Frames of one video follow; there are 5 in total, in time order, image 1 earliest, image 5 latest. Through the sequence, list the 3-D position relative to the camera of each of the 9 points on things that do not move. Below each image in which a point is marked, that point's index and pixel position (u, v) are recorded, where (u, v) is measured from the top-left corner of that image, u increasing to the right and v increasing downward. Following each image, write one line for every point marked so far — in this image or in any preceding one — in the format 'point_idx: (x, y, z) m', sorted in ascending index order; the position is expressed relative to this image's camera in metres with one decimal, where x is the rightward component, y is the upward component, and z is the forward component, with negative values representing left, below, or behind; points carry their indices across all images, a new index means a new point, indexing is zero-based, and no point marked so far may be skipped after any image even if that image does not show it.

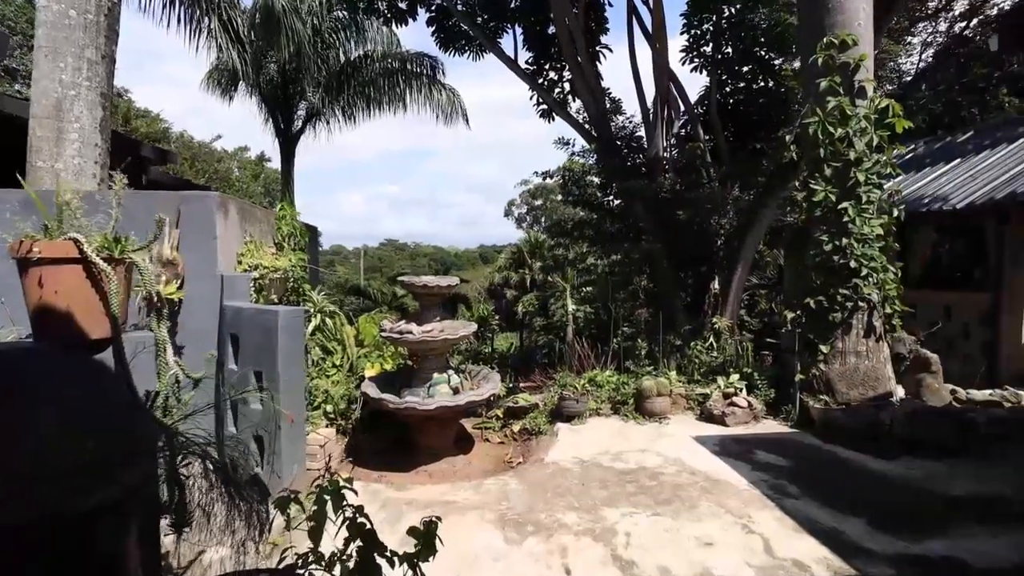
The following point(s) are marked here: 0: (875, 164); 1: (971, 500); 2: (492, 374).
0: (+4.3, +1.5, +5.9) m
1: (+3.7, -1.7, +4.1) m
2: (-0.3, -1.1, +6.3) m
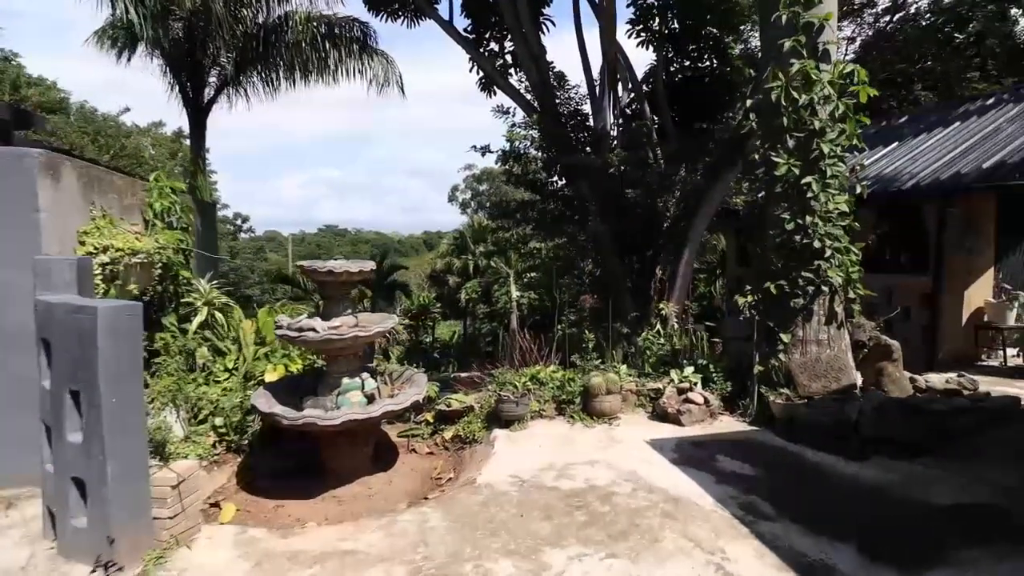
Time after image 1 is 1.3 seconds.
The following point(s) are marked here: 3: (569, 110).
0: (+3.6, +1.7, +5.4) m
1: (+3.2, -1.6, +3.6) m
2: (-1.0, -0.9, +5.3) m
3: (+1.2, +3.7, +10.4) m
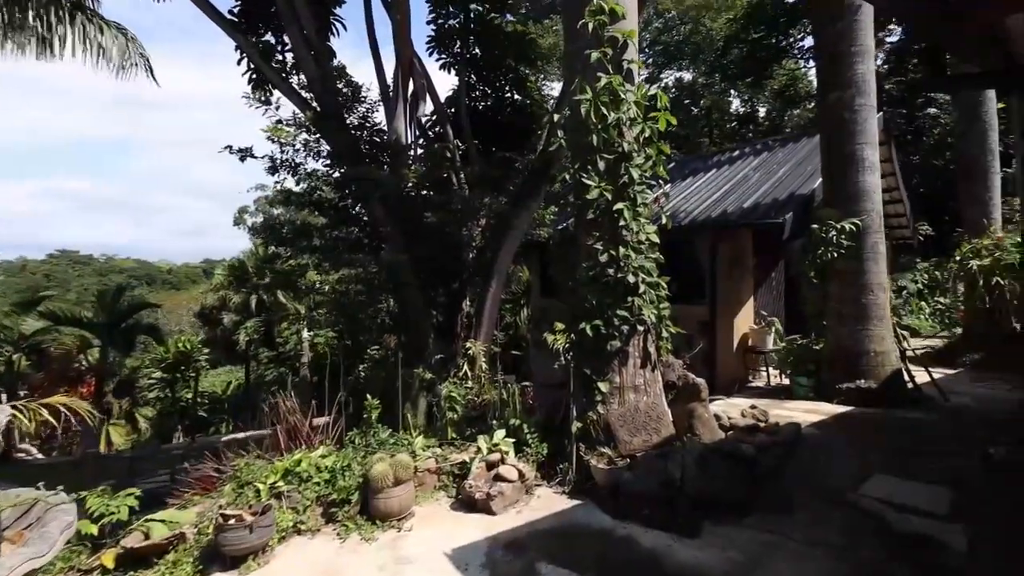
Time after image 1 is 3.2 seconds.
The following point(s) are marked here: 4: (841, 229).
0: (+1.3, +1.3, +4.9) m
1: (+1.8, -1.9, +3.0) m
2: (-2.8, -1.4, +3.1) m
3: (-2.7, +3.0, +8.9) m
4: (+5.1, +0.9, +7.7) m
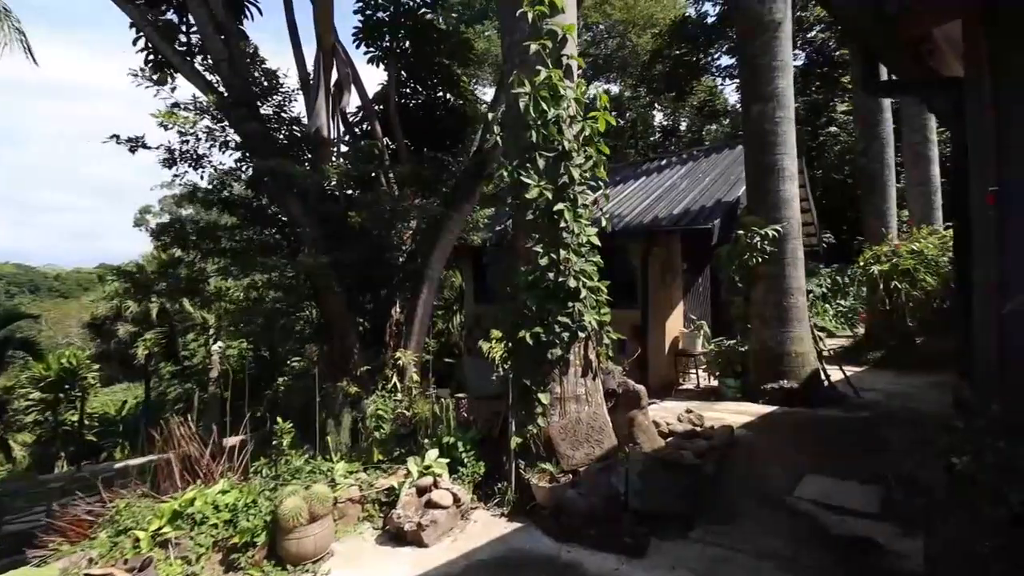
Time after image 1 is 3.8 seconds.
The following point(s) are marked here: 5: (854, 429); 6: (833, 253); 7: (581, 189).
0: (+0.7, +1.2, +4.7) m
1: (+1.4, -1.9, +2.8) m
2: (-3.1, -1.4, +2.3) m
3: (-3.9, +2.9, +8.1) m
4: (+4.1, +0.8, +8.0) m
5: (+3.9, -1.6, +5.6) m
6: (+10.5, +1.1, +16.2) m
7: (+0.7, +0.9, +4.7) m
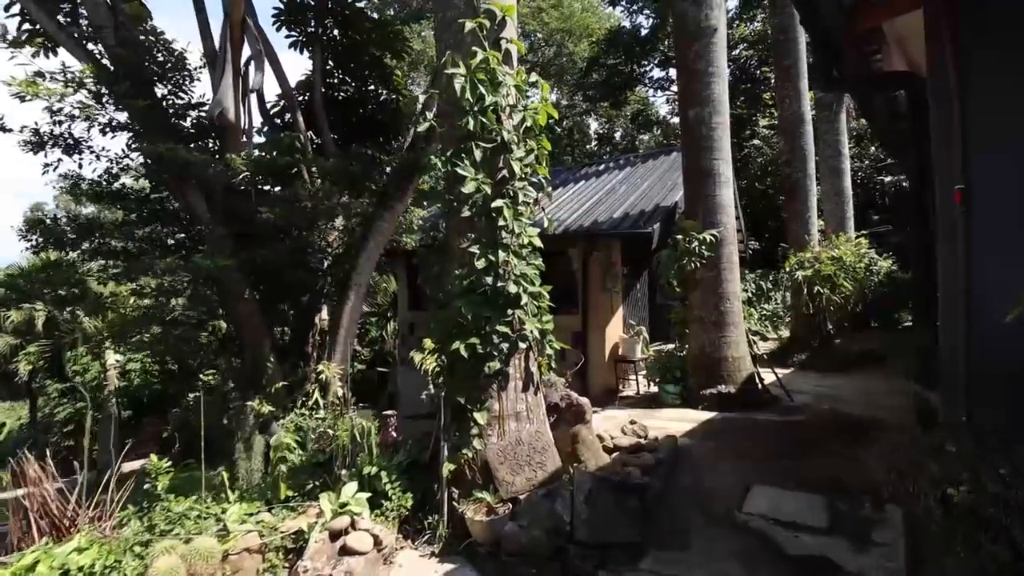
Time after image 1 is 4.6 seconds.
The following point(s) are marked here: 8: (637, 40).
0: (+0.1, +1.2, +4.3) m
1: (+1.1, -1.9, +2.5) m
2: (-3.4, -1.4, +1.4) m
3: (-4.8, +2.8, +7.1) m
4: (+3.1, +0.8, +8.0) m
5: (+3.2, -1.6, +5.5) m
6: (+8.4, +1.0, +16.8) m
7: (+0.1, +0.9, +4.3) m
8: (+3.7, +7.3, +14.6) m
